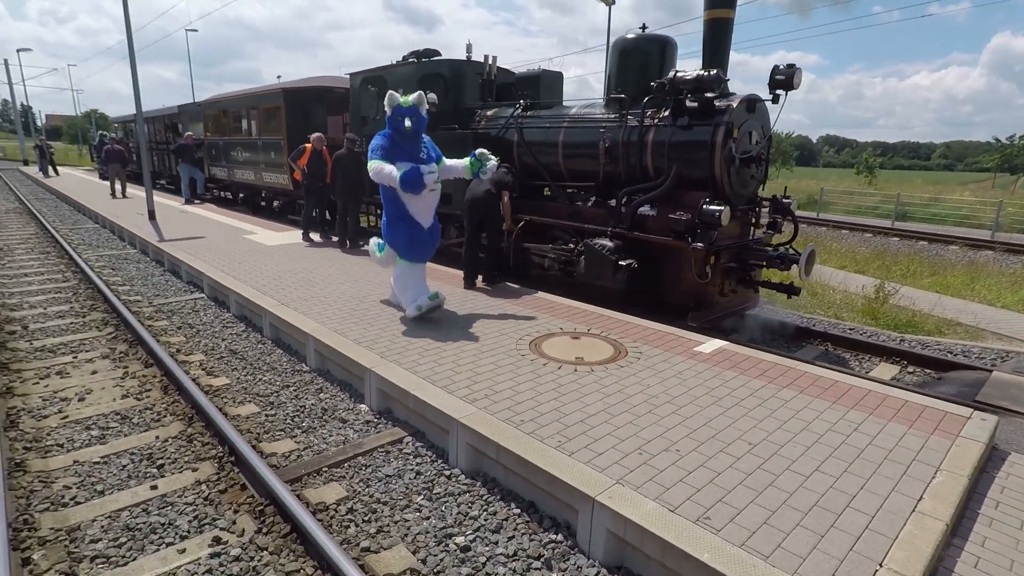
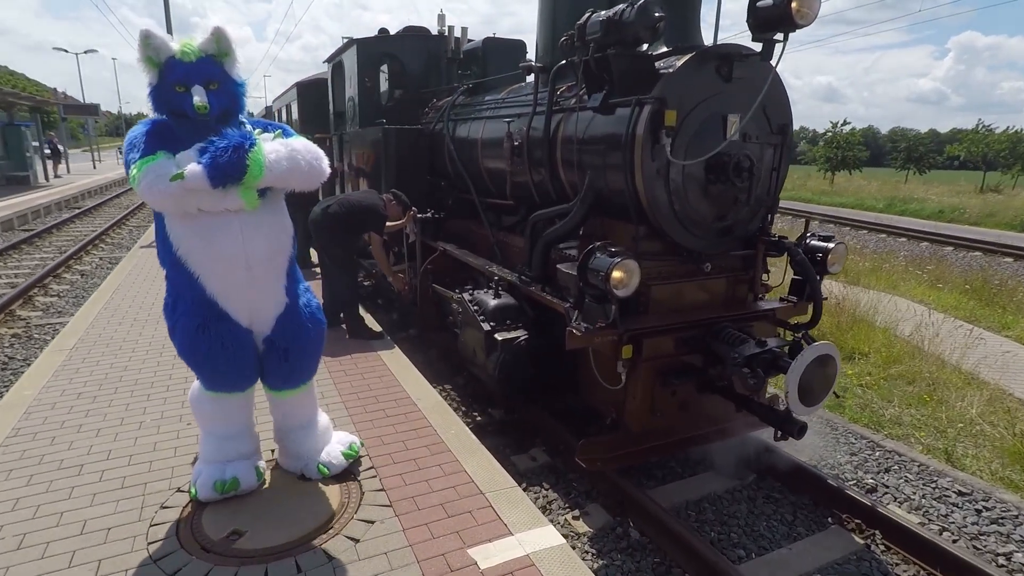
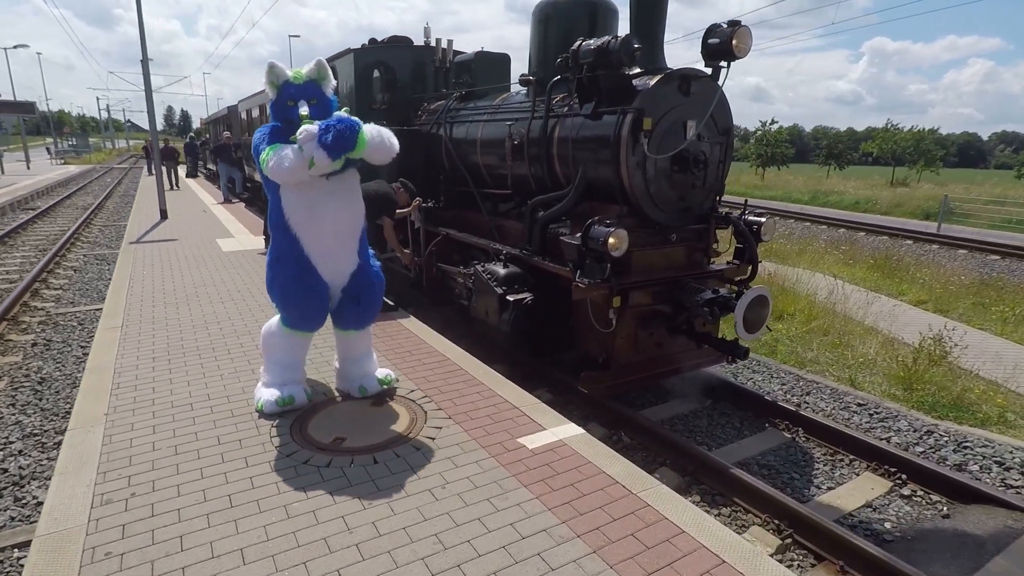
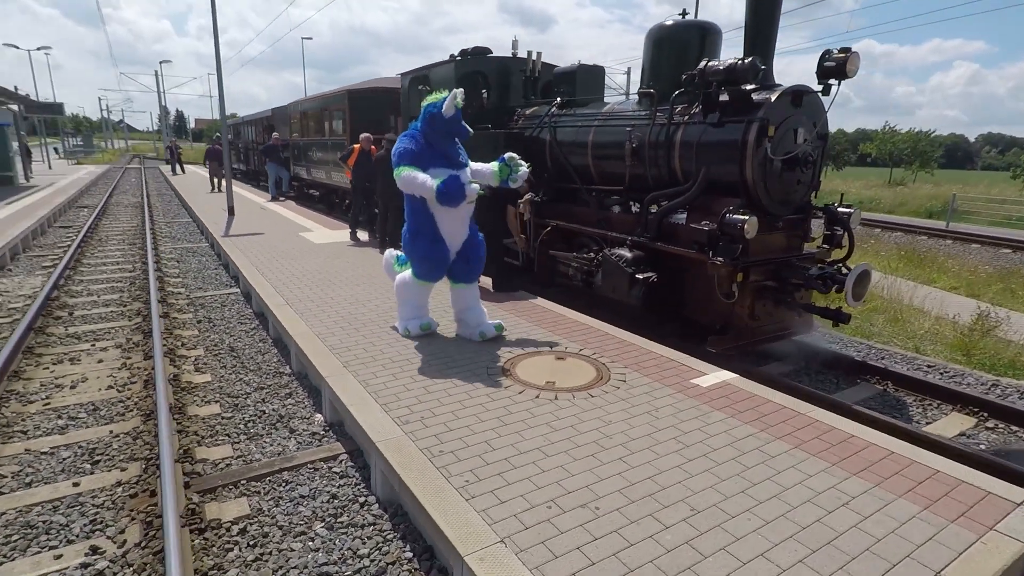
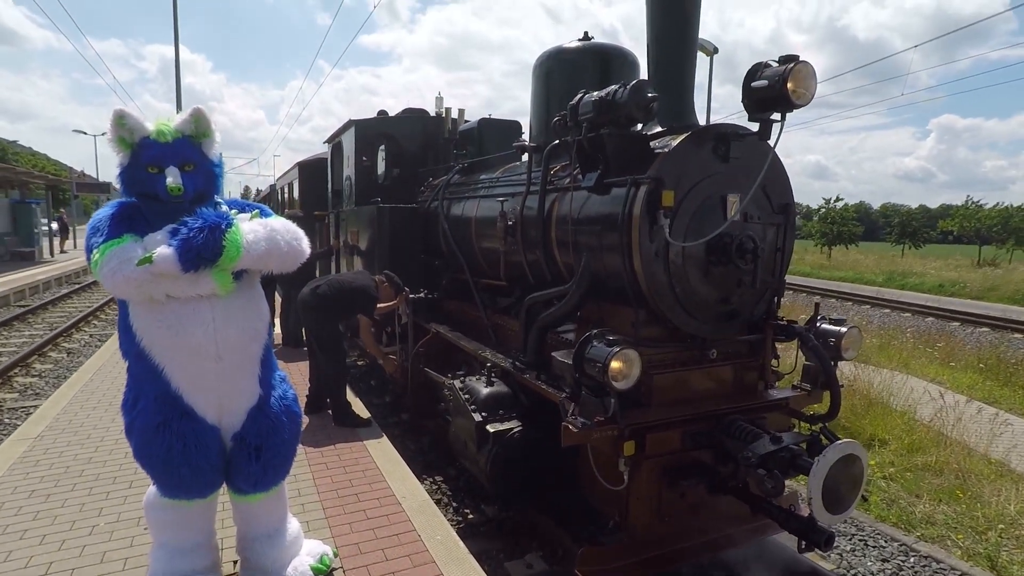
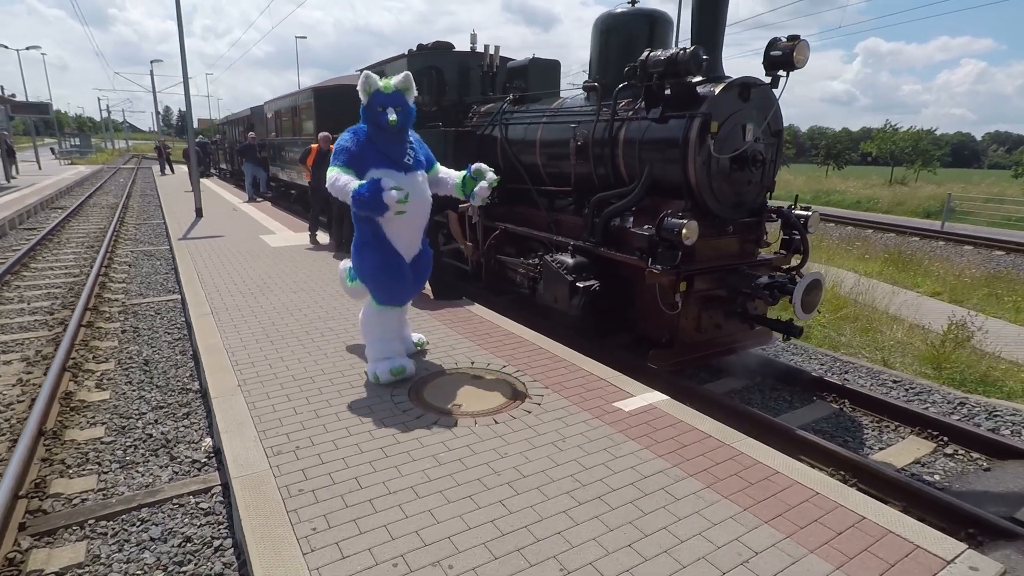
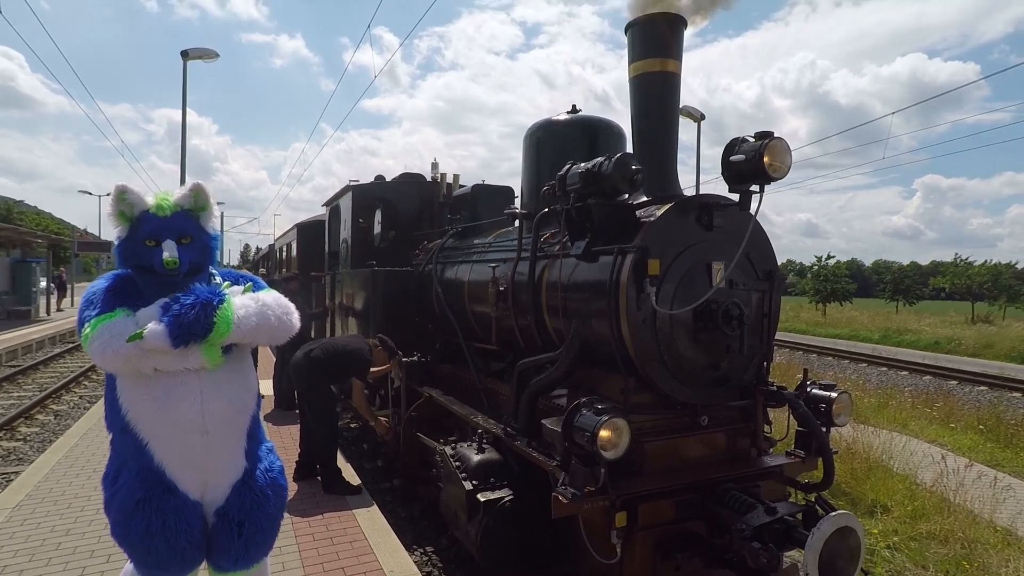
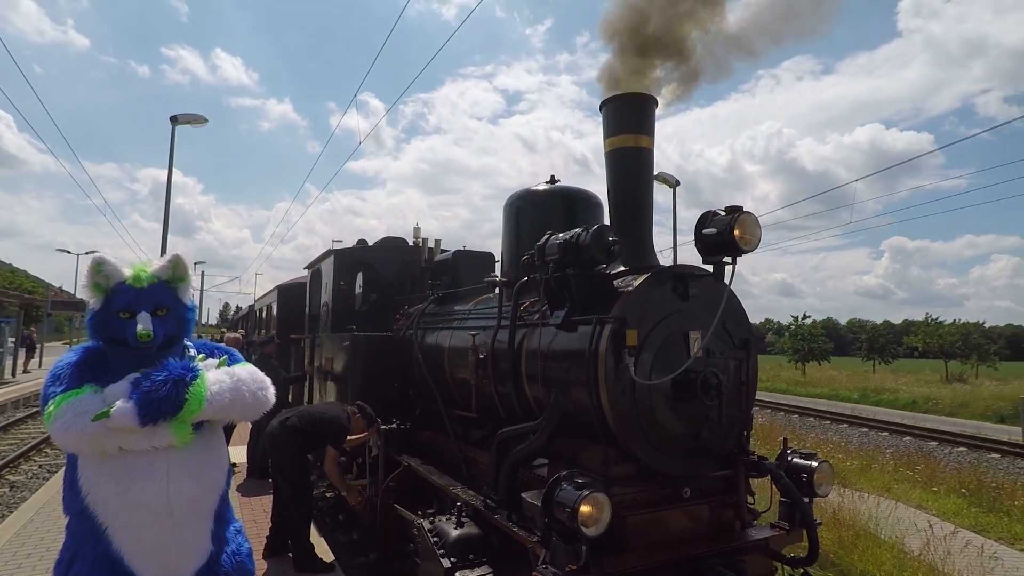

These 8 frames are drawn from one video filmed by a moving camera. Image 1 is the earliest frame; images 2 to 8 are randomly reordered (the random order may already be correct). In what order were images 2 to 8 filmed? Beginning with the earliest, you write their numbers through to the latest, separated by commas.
4, 6, 3, 2, 5, 7, 8
